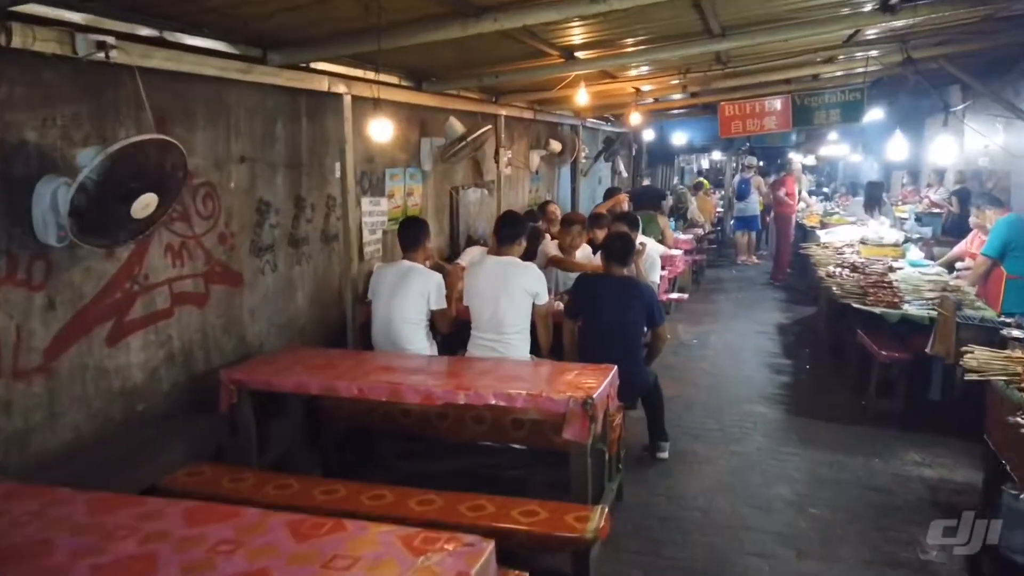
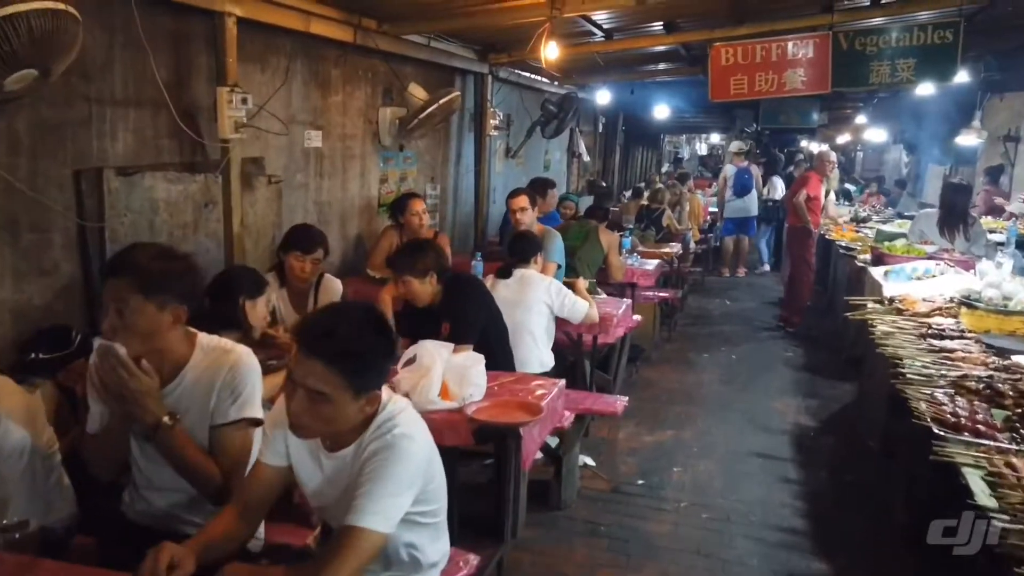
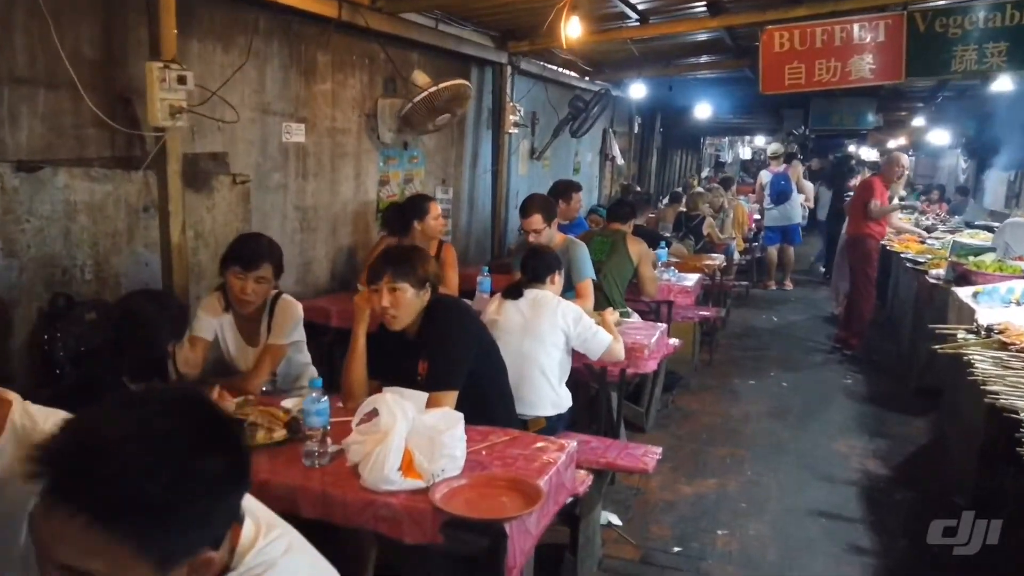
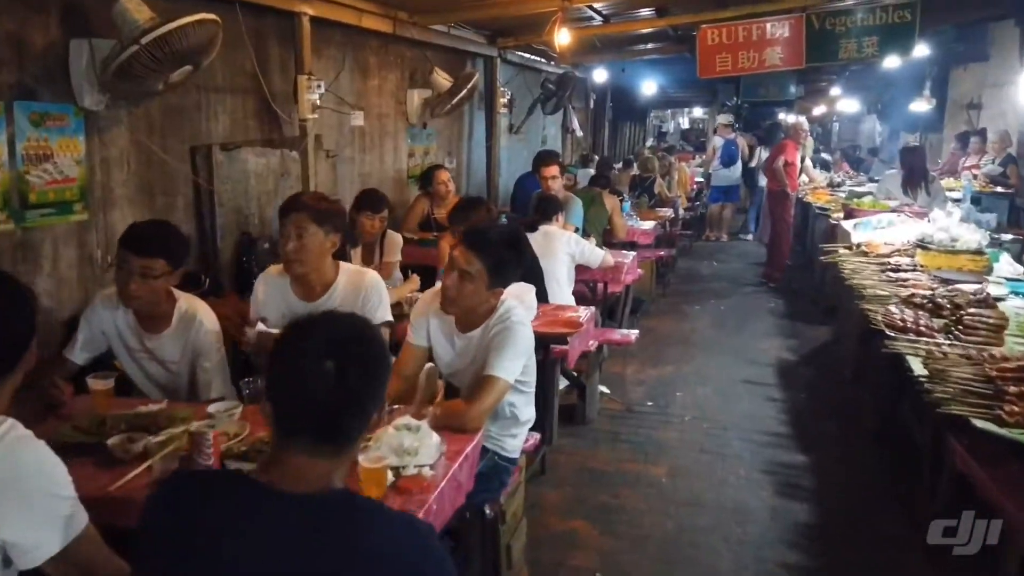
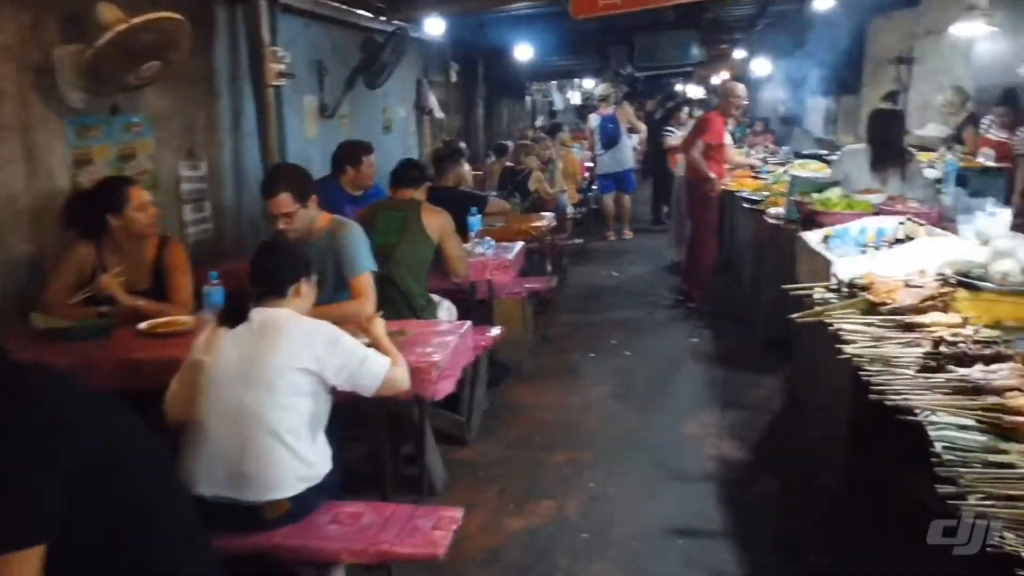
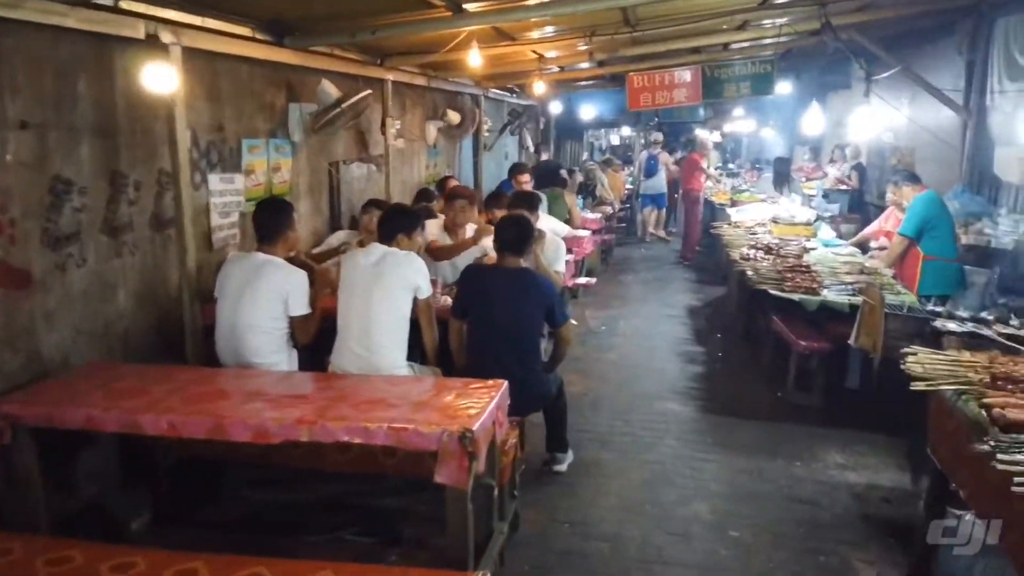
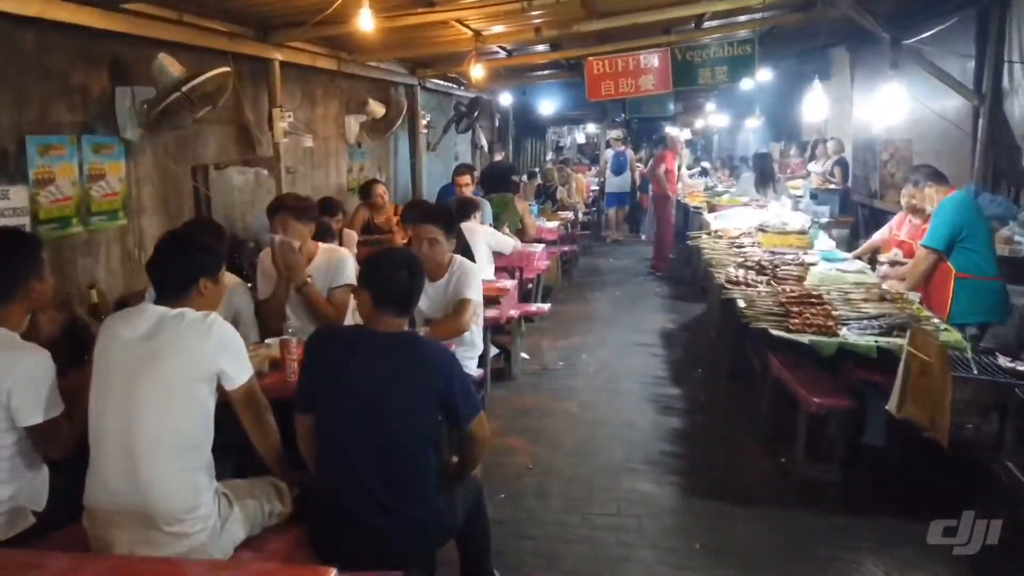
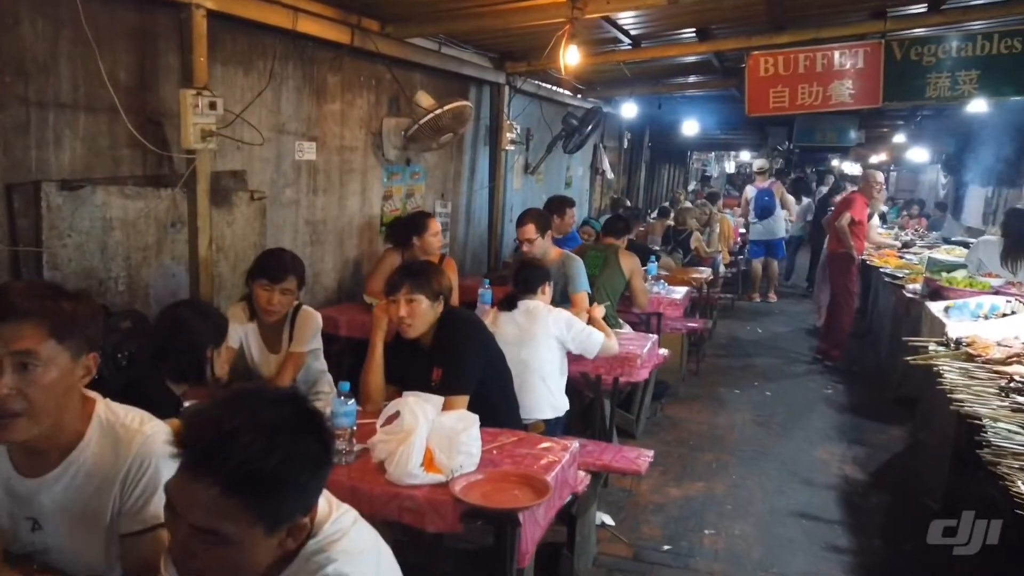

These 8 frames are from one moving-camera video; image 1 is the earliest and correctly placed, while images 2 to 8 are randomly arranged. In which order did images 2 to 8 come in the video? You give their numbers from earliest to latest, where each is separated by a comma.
6, 7, 4, 2, 8, 3, 5
